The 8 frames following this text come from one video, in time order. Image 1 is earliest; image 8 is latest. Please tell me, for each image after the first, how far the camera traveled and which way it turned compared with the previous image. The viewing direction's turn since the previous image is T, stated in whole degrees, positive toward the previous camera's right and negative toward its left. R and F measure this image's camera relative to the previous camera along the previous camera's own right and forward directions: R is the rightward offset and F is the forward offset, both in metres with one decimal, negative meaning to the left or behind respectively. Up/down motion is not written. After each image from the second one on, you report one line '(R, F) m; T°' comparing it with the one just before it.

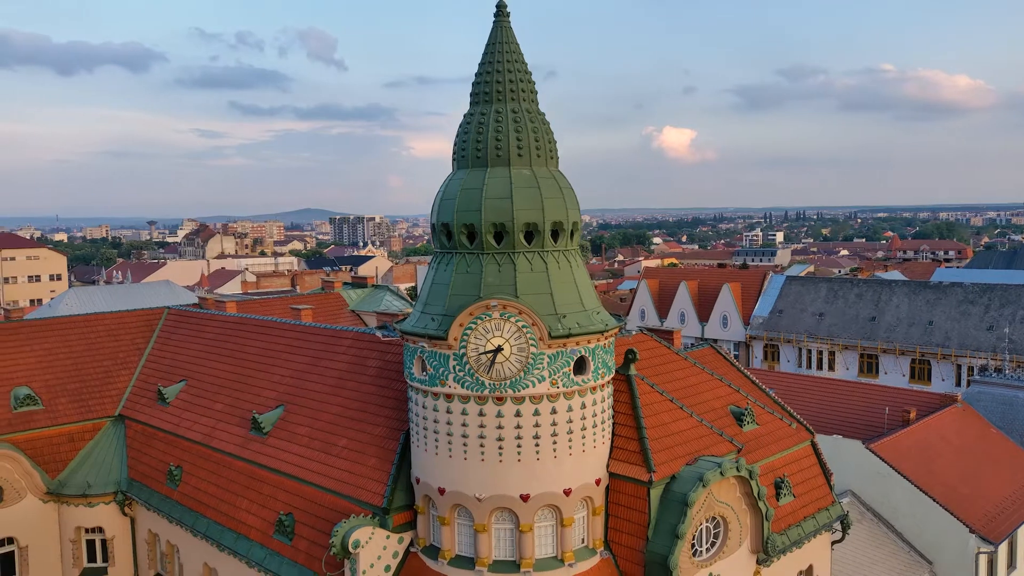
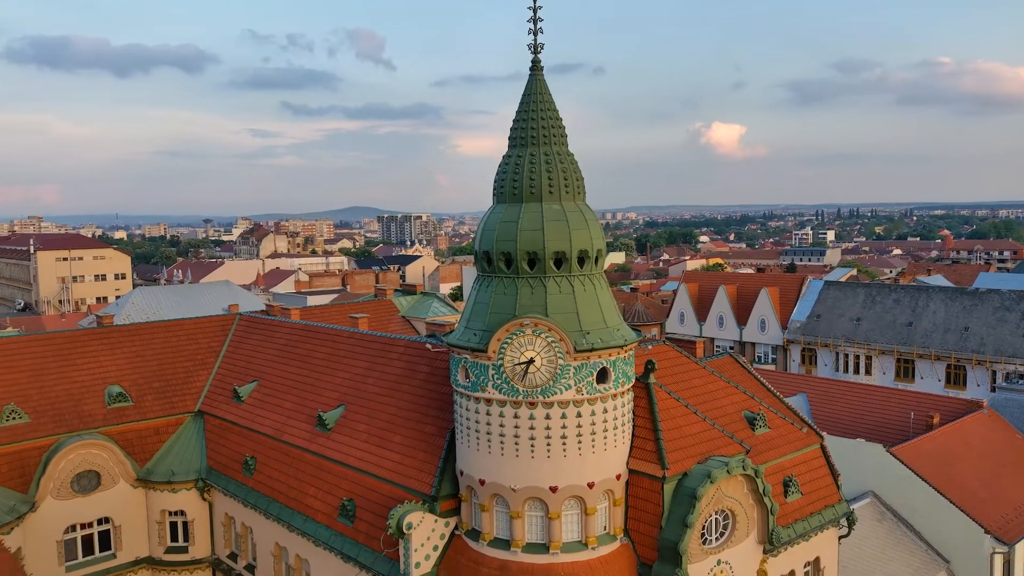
(+0.3, -2.5) m; -3°
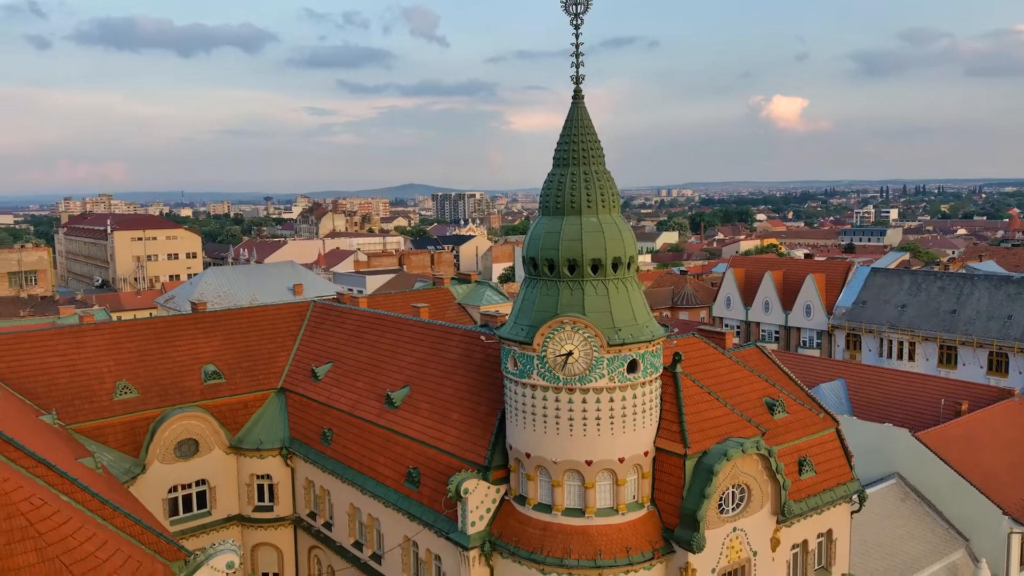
(+0.3, -3.0) m; -4°
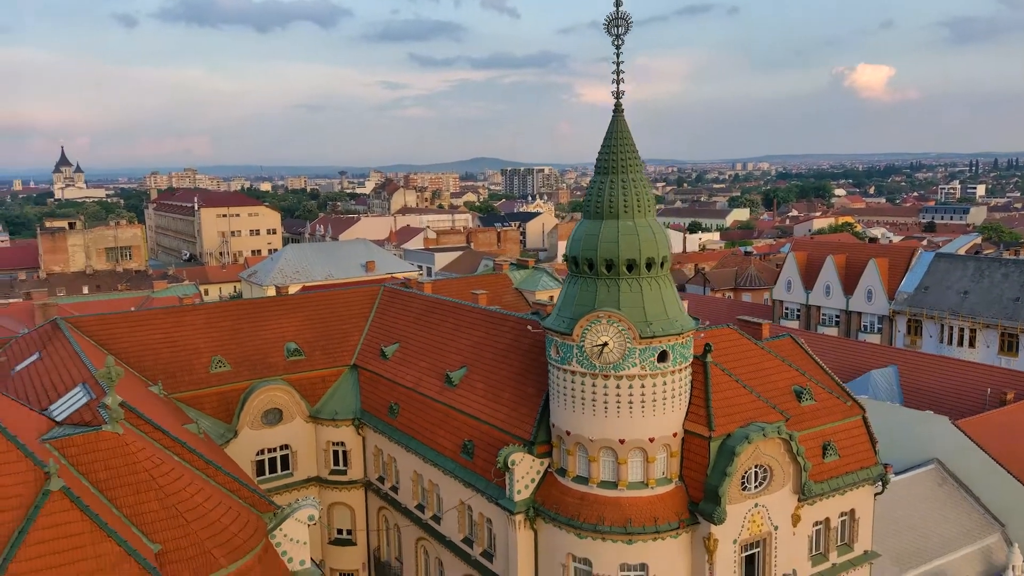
(+0.8, -2.6) m; -5°
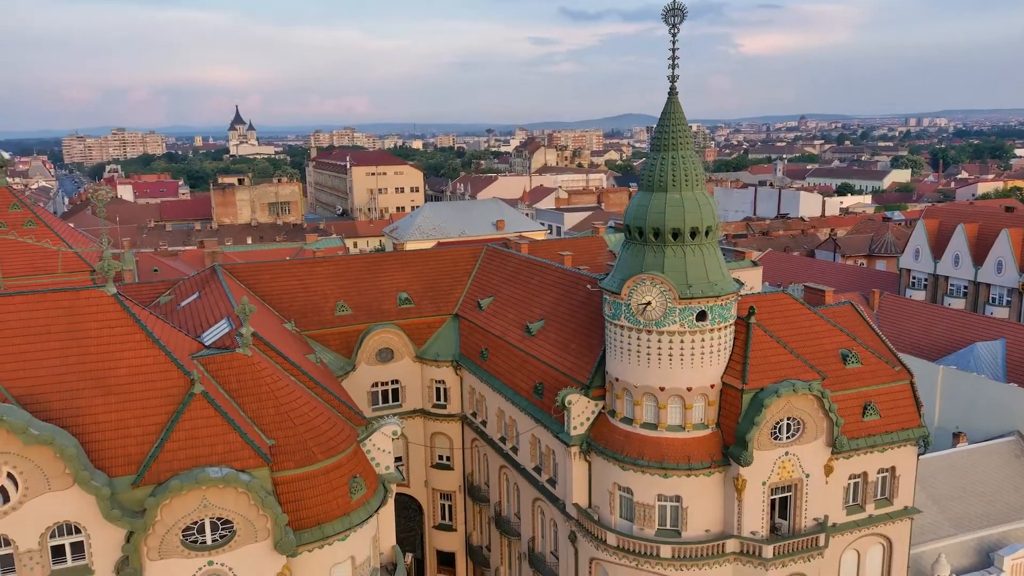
(+3.1, -3.6) m; -11°
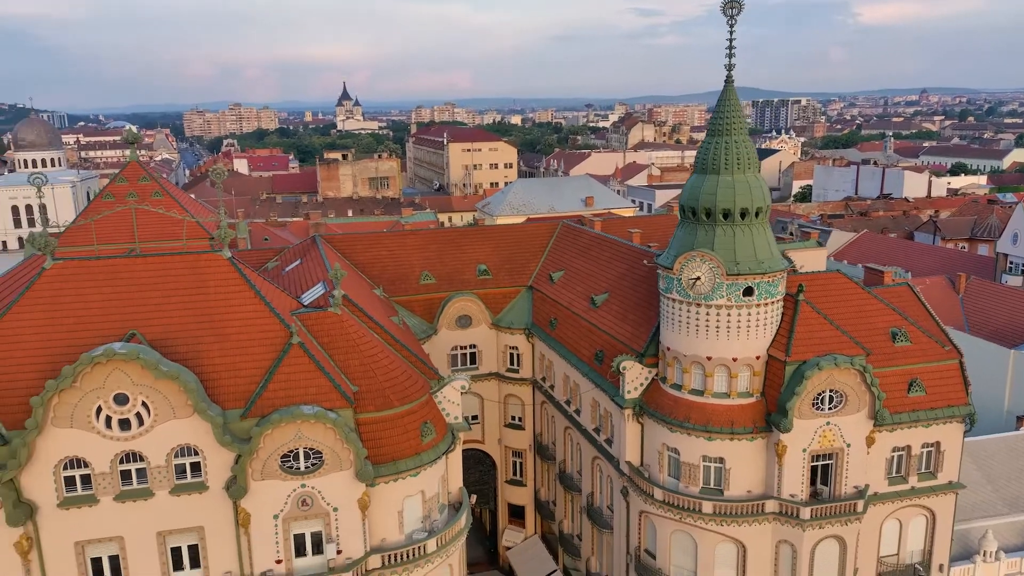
(+1.4, -2.7) m; -7°
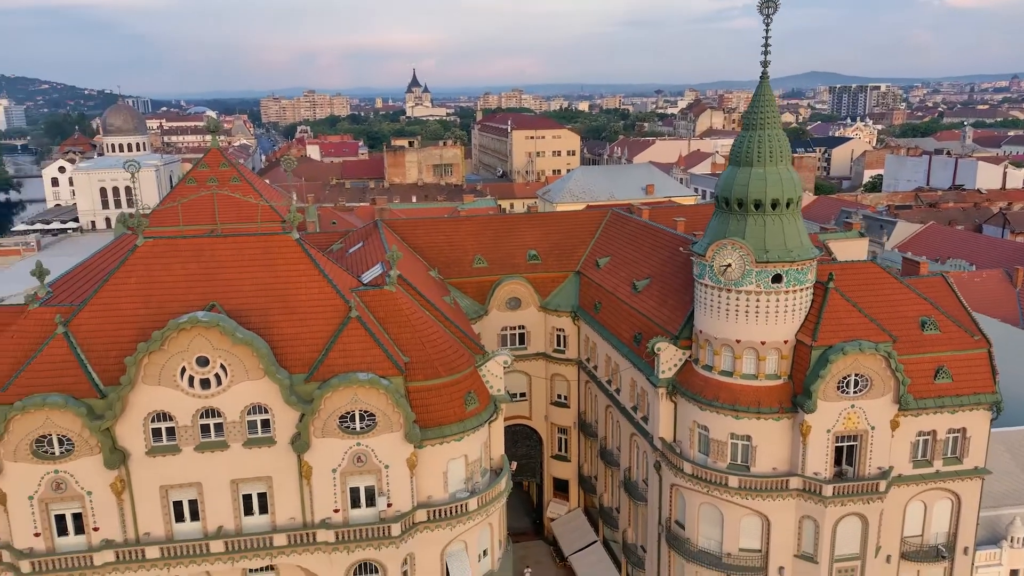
(+1.0, -2.2) m; -5°
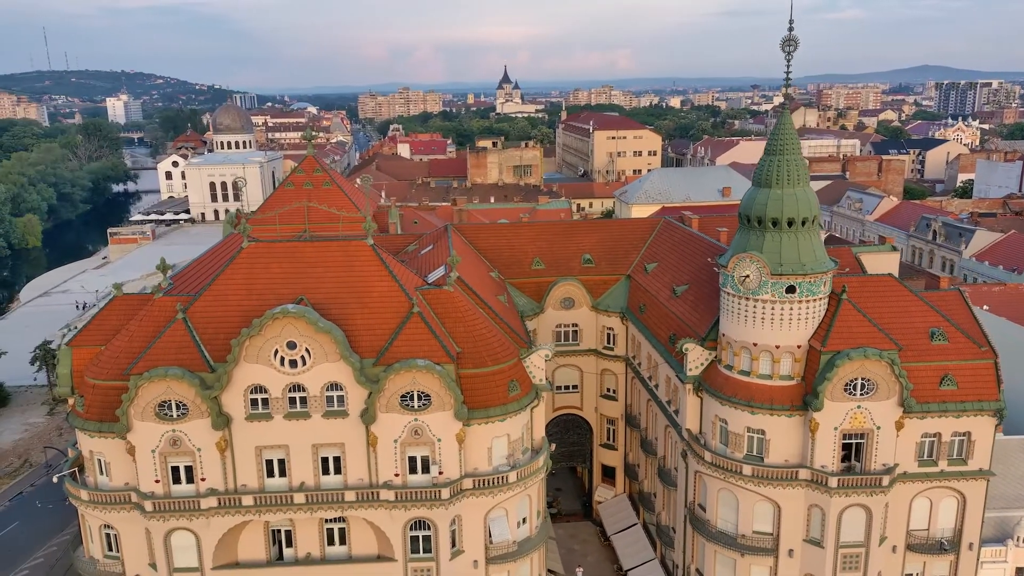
(+2.1, -4.5) m; -6°
